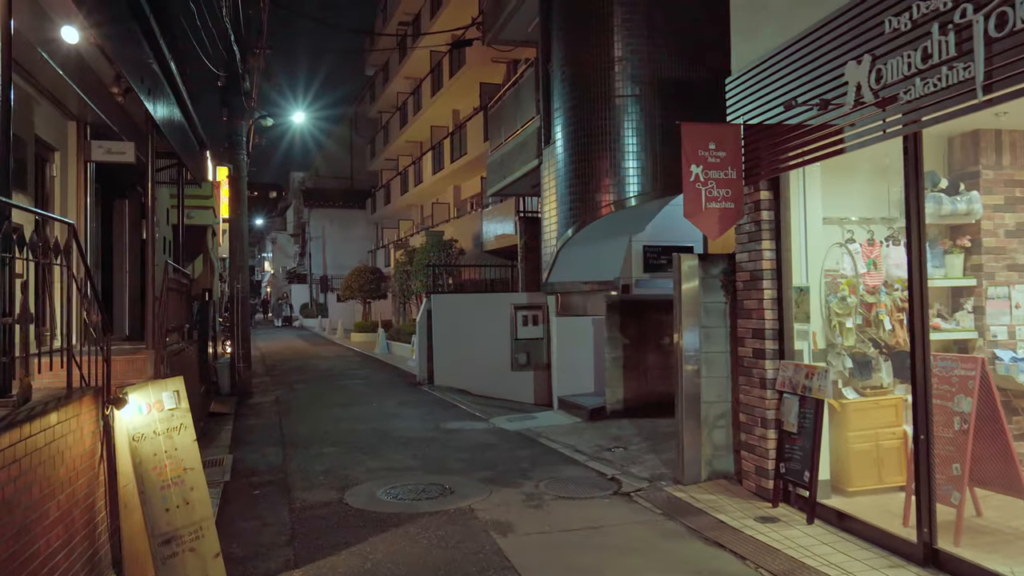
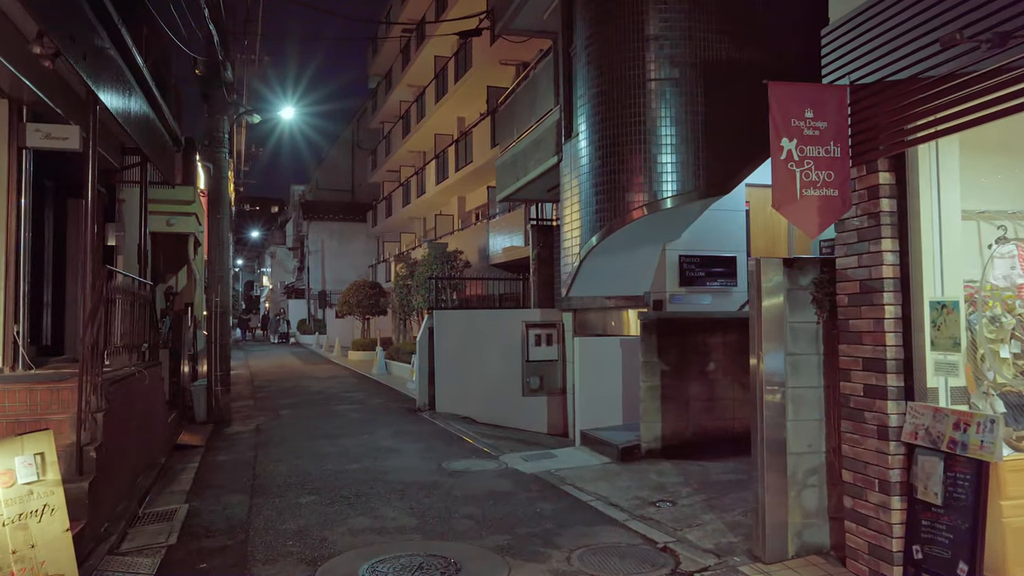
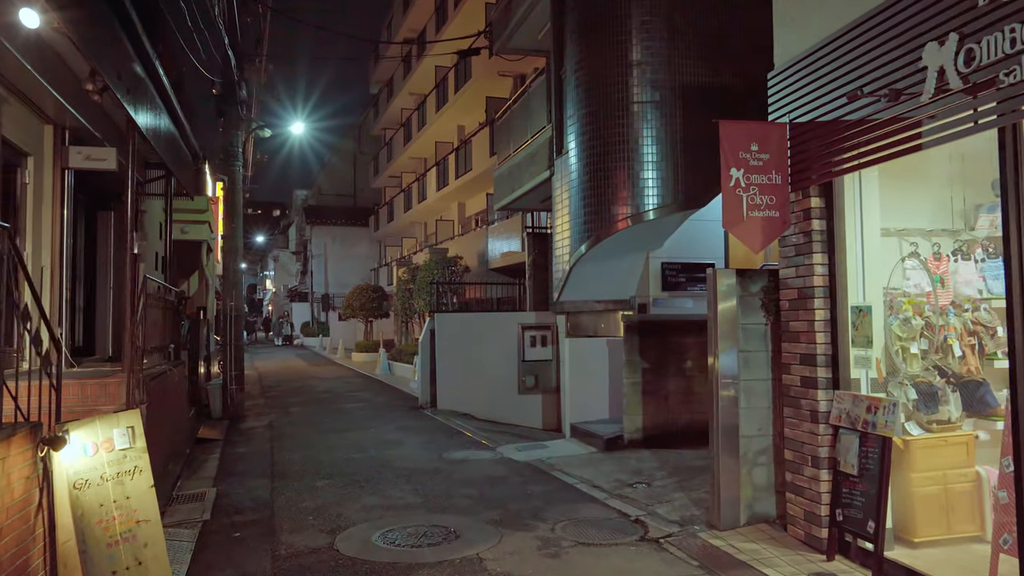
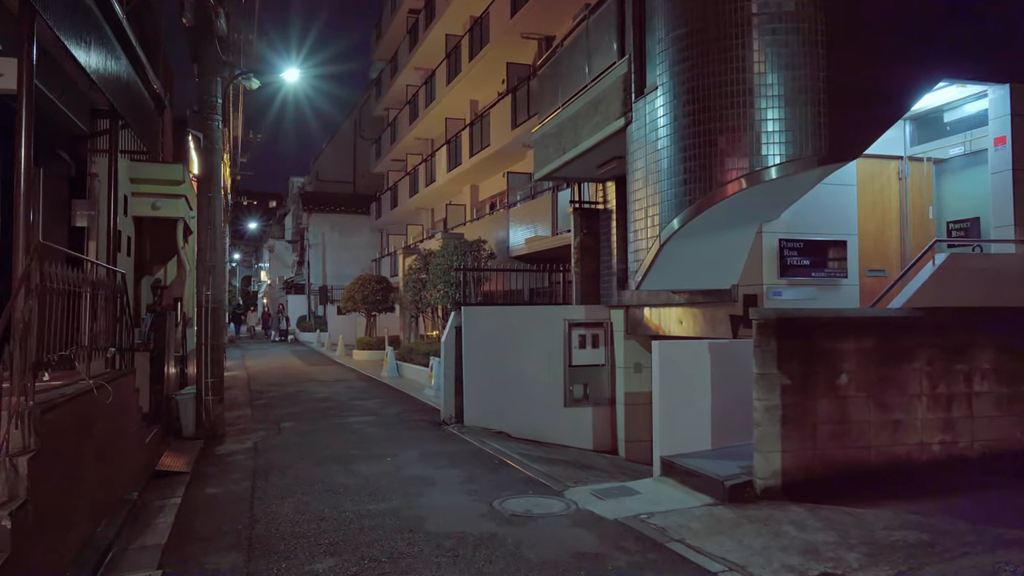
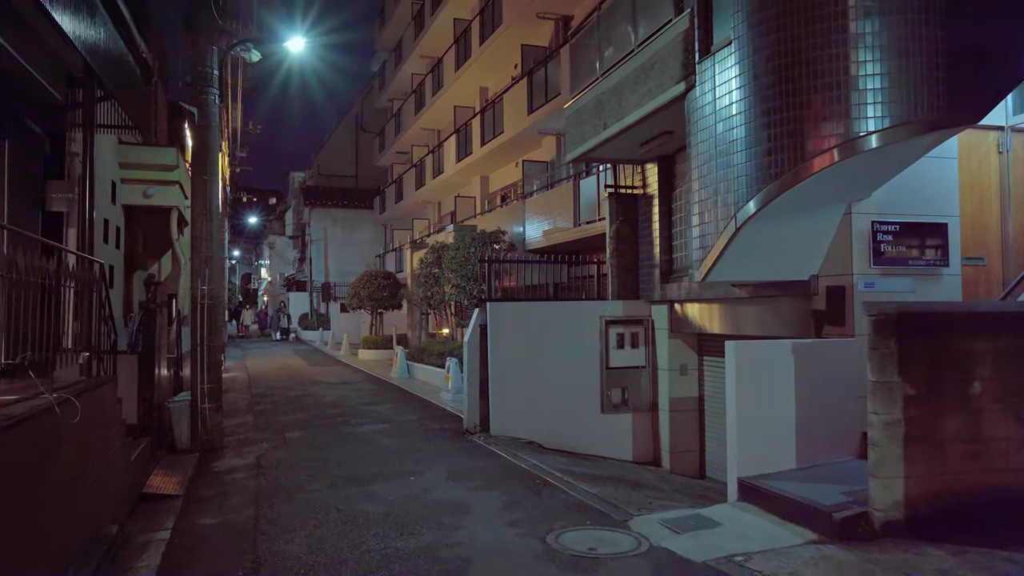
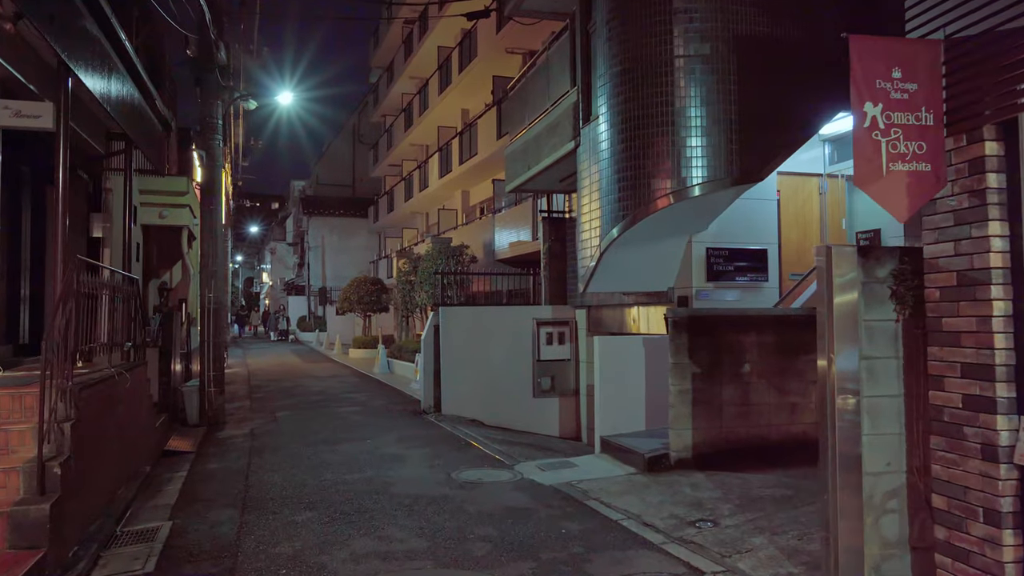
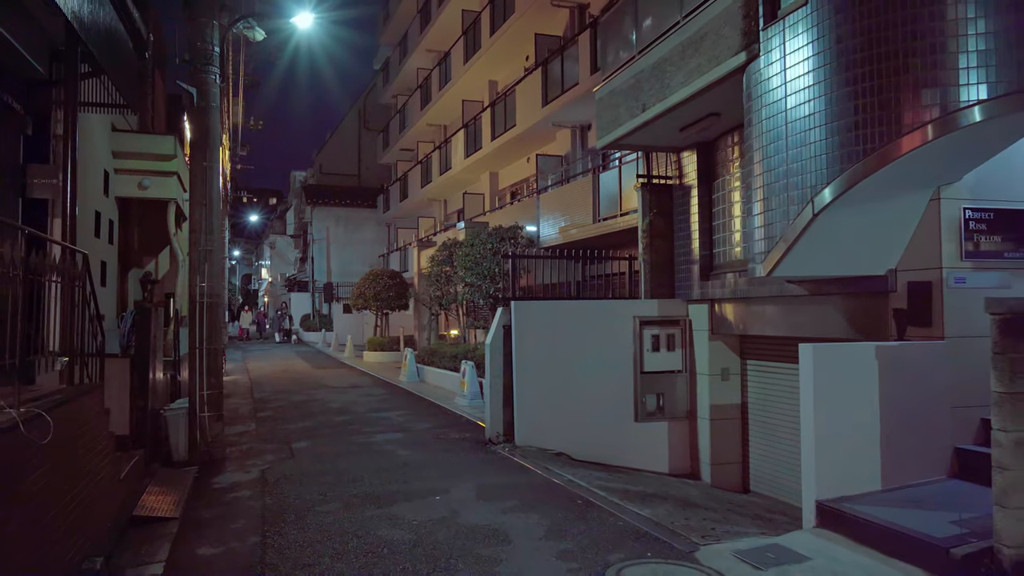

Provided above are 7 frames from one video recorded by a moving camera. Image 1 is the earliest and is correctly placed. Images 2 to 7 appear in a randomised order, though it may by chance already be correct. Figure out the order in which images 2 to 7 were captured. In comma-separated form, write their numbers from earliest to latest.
3, 2, 6, 4, 5, 7
